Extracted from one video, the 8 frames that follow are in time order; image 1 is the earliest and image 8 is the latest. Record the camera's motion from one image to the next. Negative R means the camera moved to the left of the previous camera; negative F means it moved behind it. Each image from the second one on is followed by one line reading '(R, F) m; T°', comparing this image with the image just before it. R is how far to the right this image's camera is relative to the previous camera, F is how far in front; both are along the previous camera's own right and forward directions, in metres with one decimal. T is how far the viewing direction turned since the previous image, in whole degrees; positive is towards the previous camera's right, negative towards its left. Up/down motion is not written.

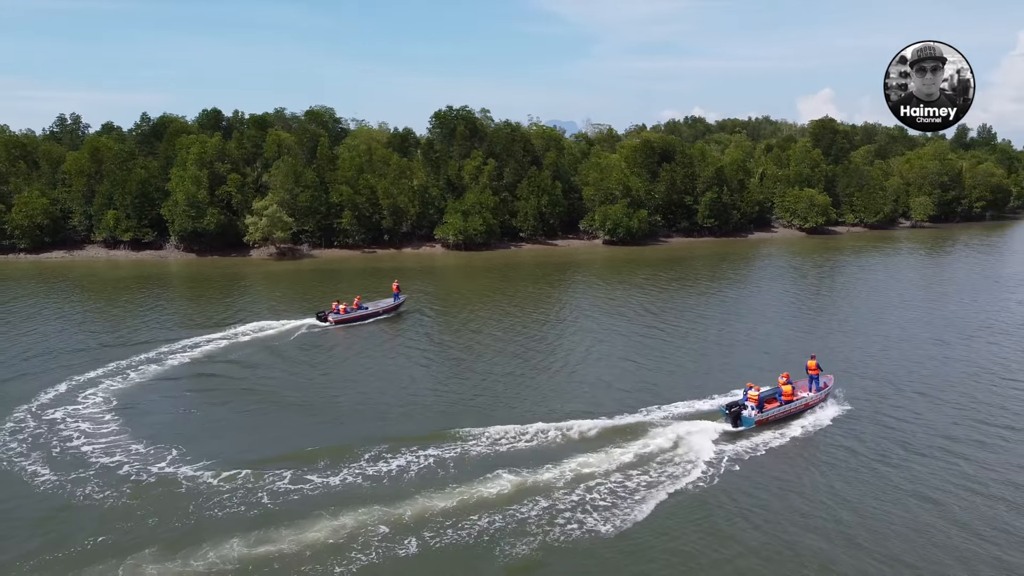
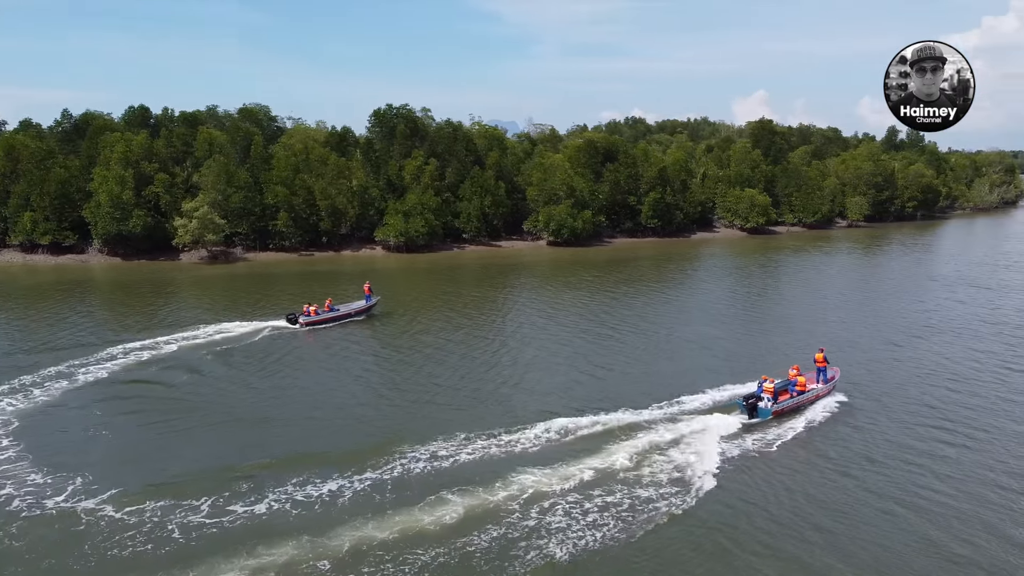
(0.0, +1.4) m; +4°
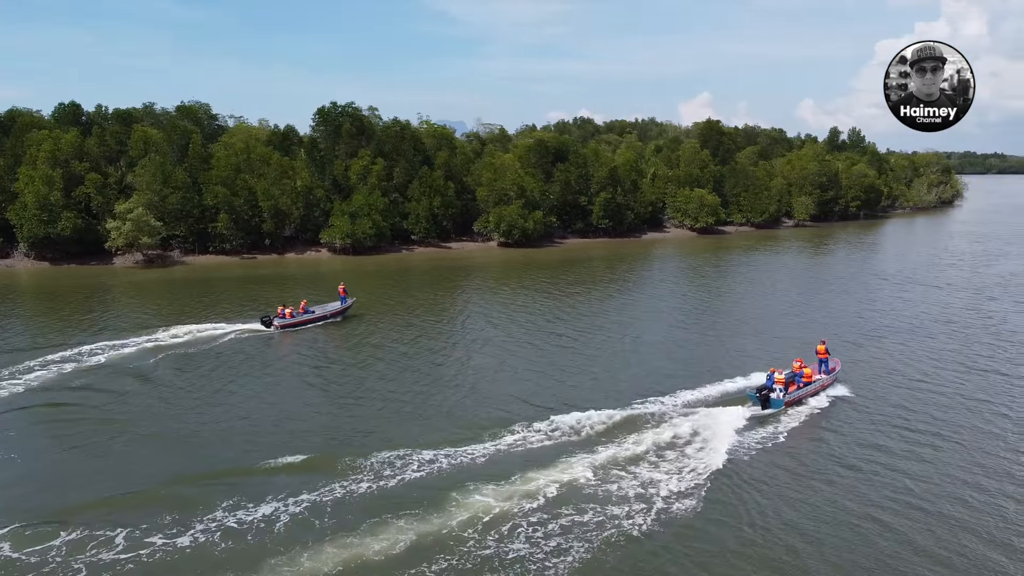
(-0.1, +1.3) m; +4°
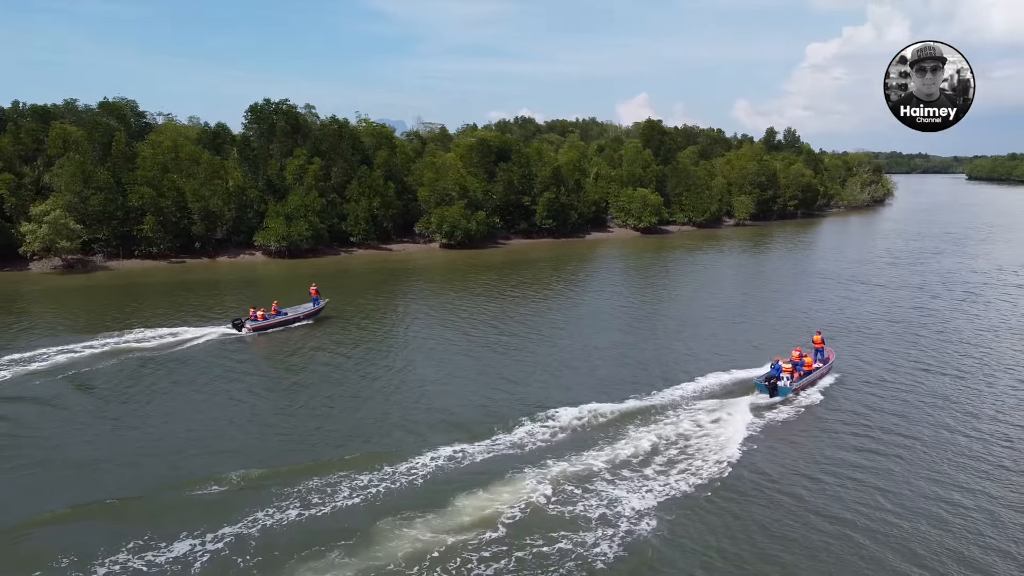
(-0.1, +1.5) m; +4°
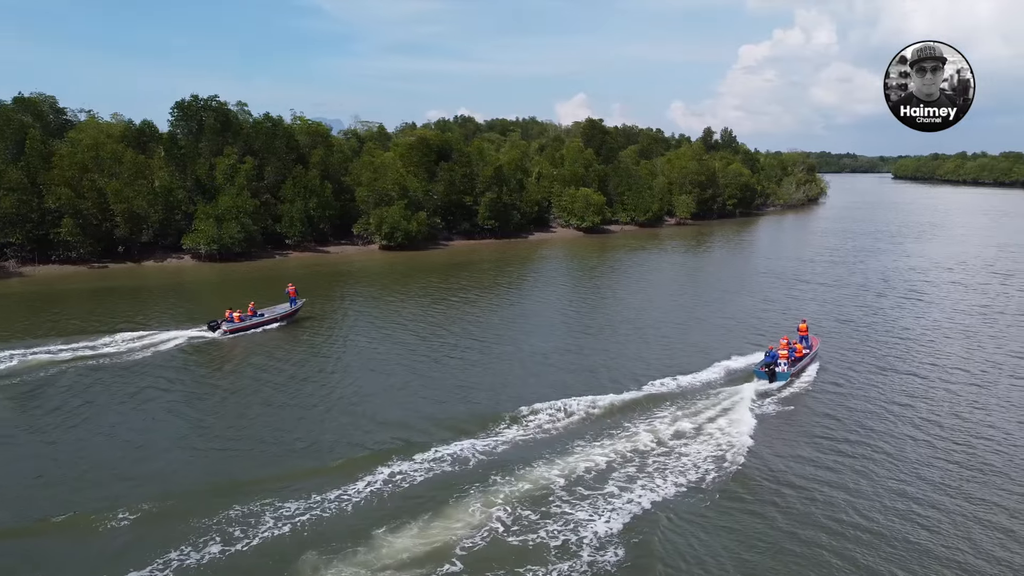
(-0.2, +1.4) m; +4°
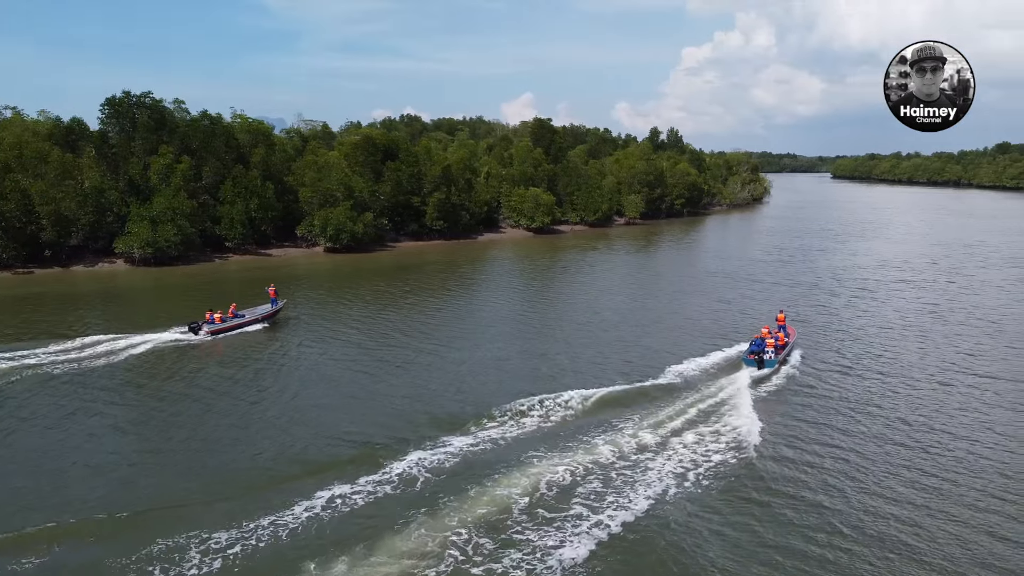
(-0.1, +1.3) m; +4°
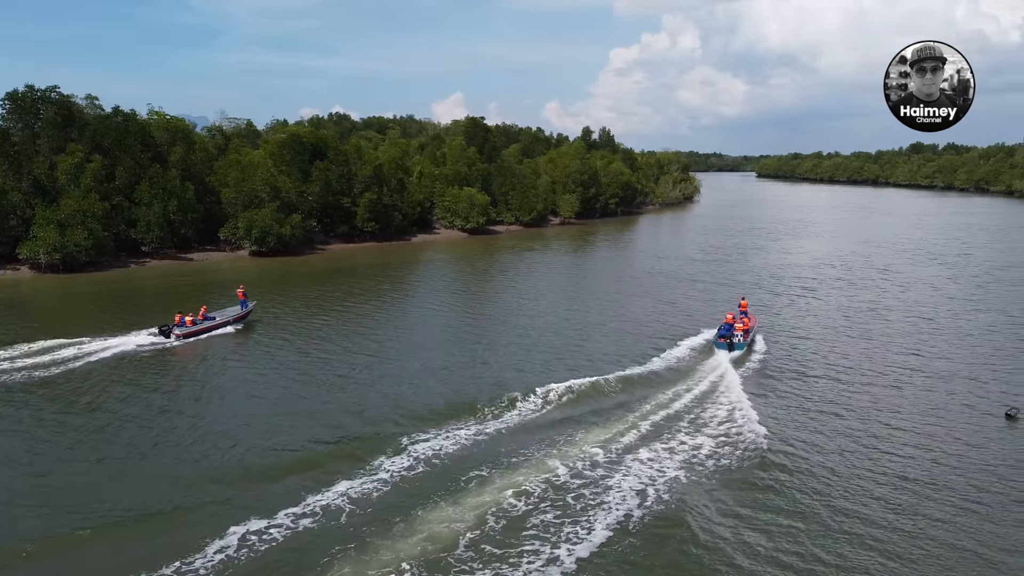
(-0.2, +1.6) m; +5°
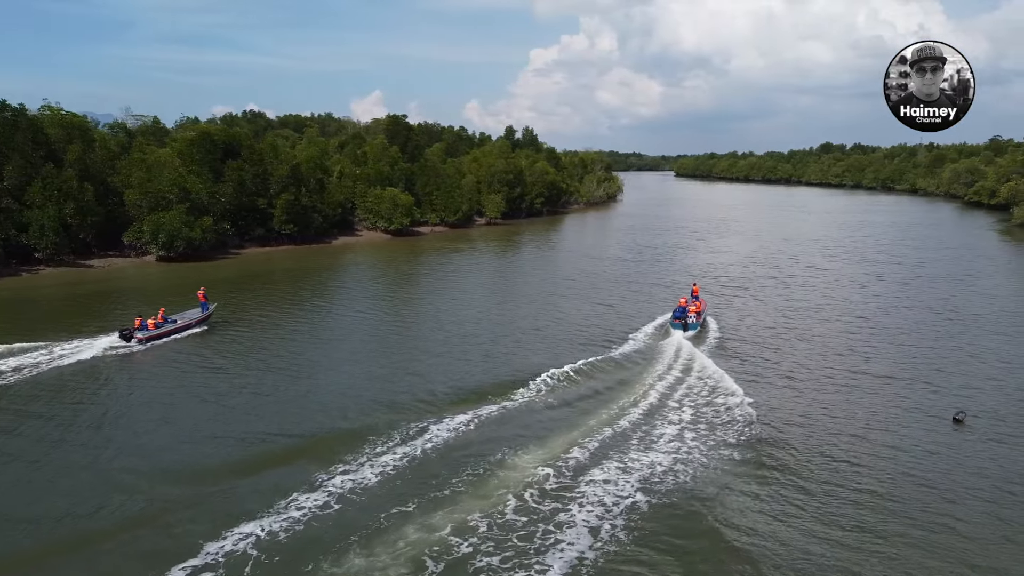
(-0.3, +2.0) m; +5°
